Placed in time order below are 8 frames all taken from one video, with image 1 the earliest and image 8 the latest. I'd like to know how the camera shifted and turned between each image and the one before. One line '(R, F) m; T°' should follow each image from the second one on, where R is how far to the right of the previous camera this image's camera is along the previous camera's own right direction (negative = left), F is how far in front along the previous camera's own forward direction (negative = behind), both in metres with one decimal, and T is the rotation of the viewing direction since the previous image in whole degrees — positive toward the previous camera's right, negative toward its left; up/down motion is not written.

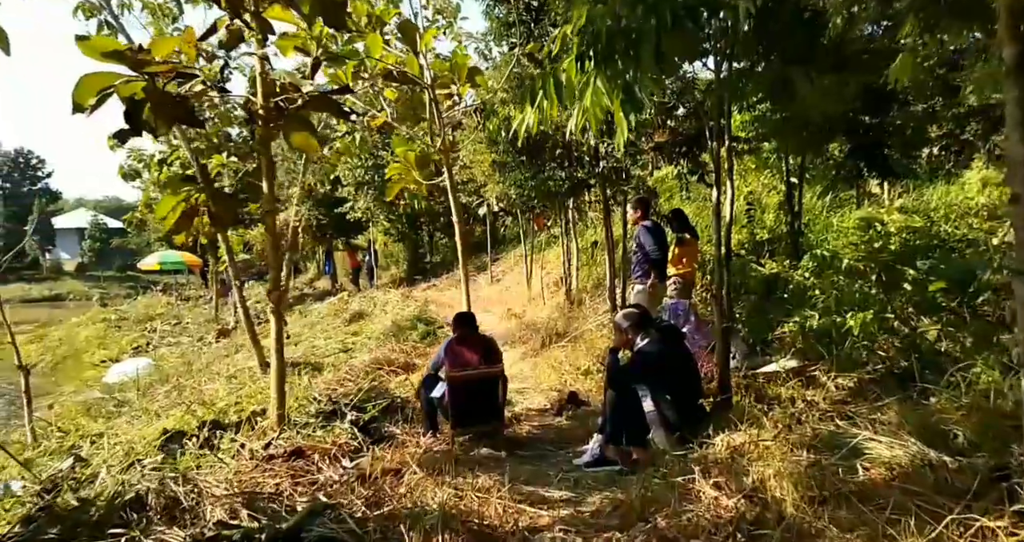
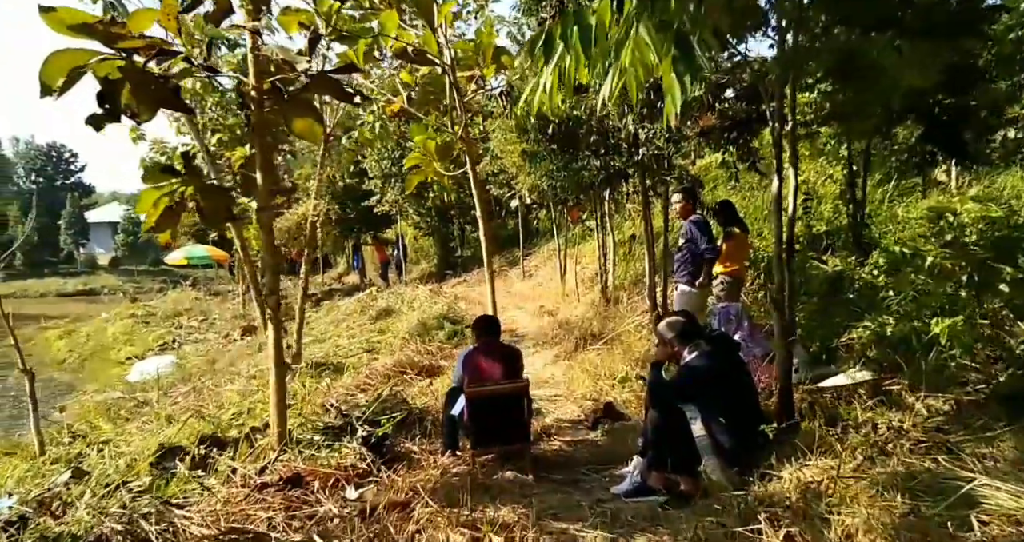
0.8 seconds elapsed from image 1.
(0.0, +0.6) m; -3°
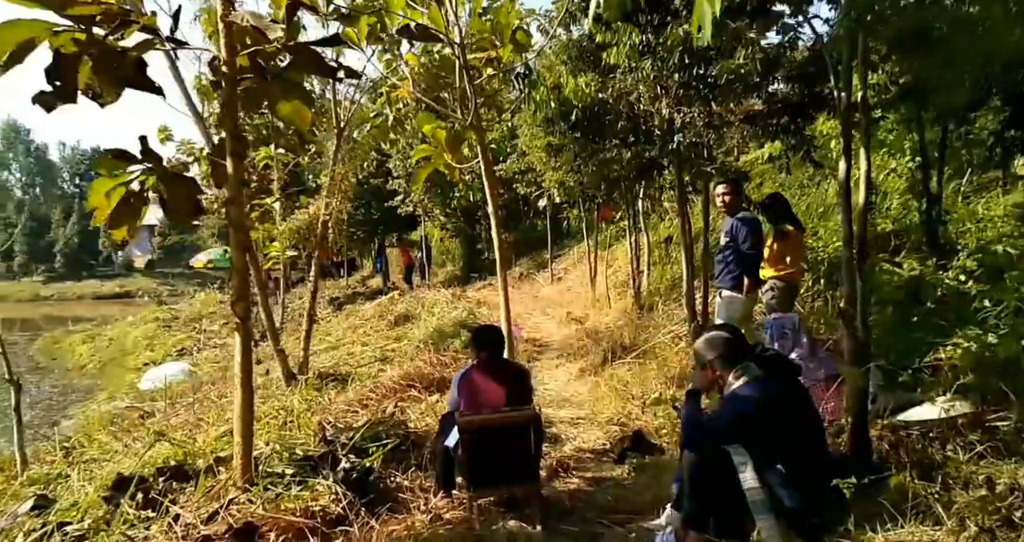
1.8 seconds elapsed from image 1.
(+0.1, +0.7) m; -3°
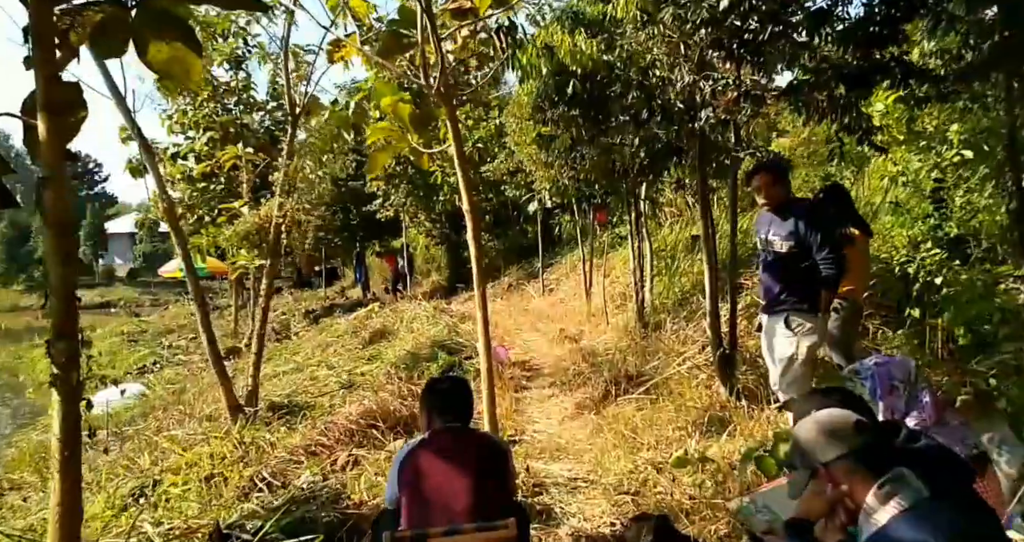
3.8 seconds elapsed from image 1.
(+0.1, +1.3) m; 0°
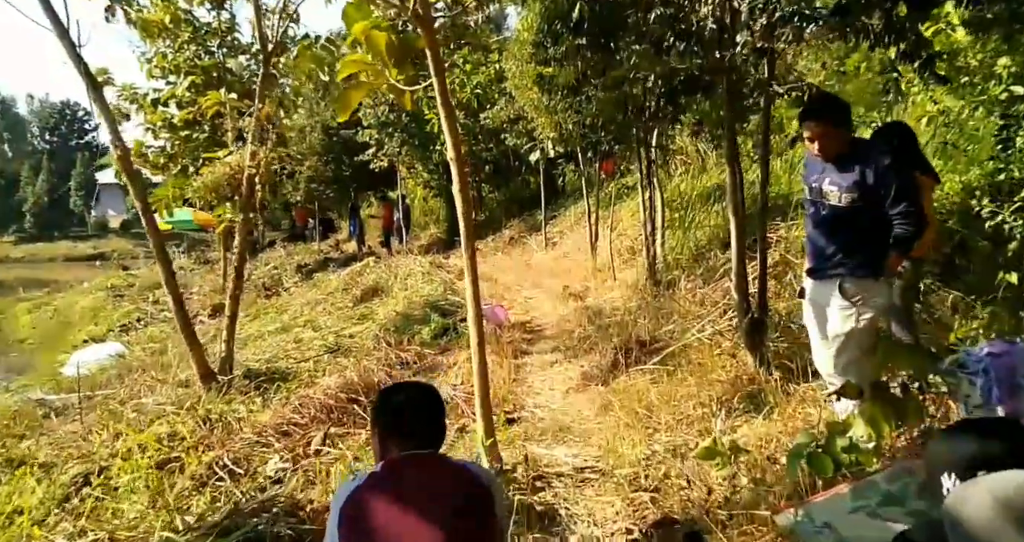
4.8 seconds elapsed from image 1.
(0.0, +0.7) m; 0°
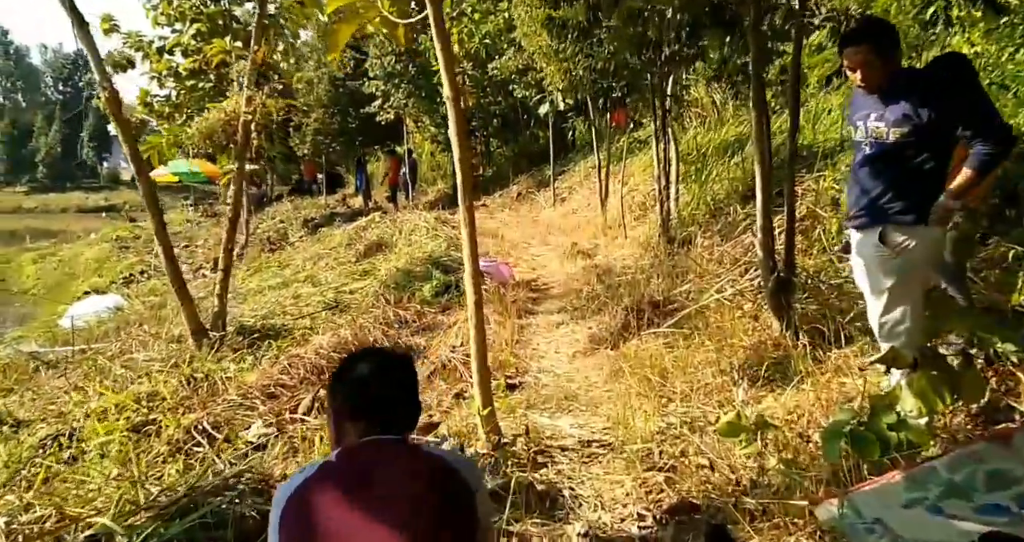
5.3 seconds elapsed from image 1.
(0.0, +0.4) m; -1°
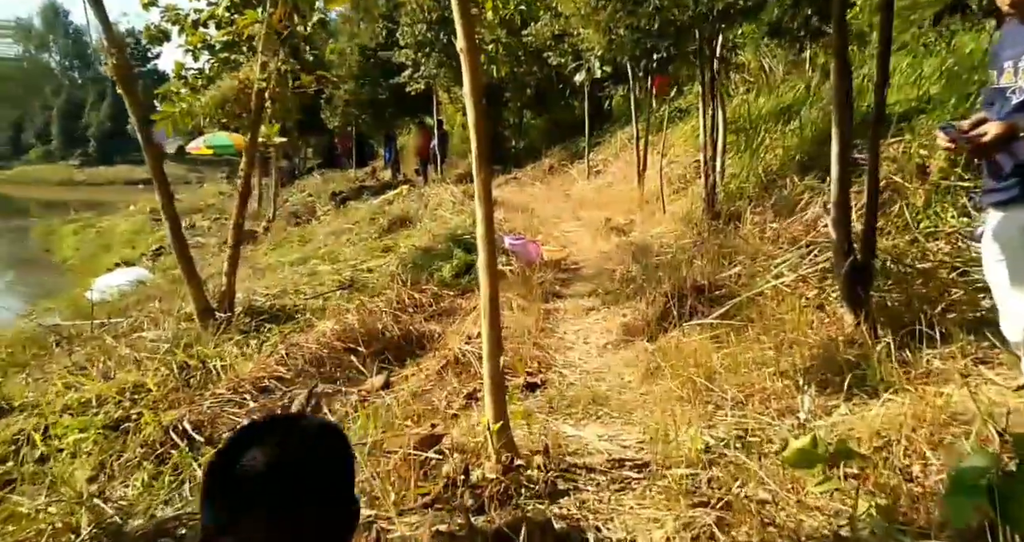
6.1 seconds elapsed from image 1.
(+0.1, +0.6) m; -3°
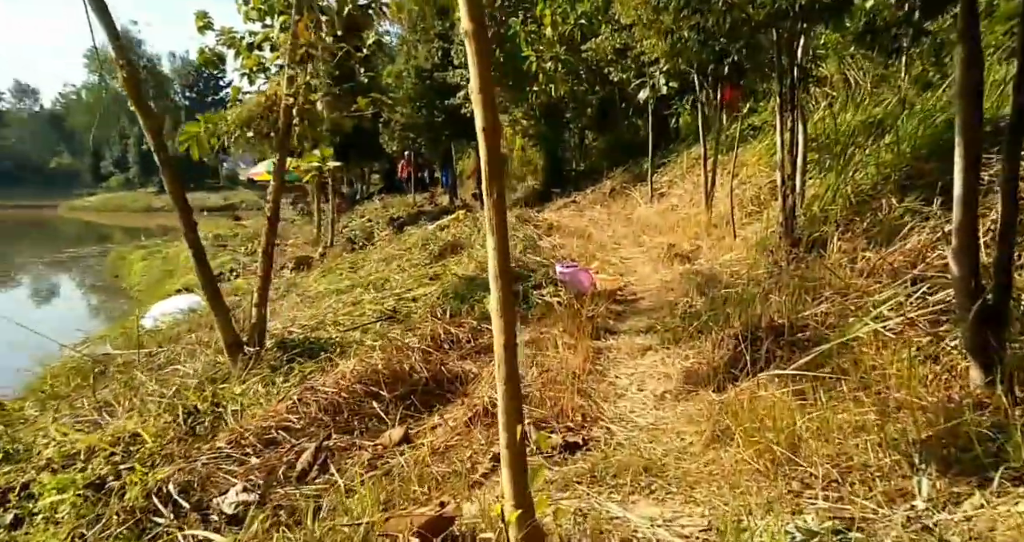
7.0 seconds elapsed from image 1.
(+0.1, +0.5) m; -5°
